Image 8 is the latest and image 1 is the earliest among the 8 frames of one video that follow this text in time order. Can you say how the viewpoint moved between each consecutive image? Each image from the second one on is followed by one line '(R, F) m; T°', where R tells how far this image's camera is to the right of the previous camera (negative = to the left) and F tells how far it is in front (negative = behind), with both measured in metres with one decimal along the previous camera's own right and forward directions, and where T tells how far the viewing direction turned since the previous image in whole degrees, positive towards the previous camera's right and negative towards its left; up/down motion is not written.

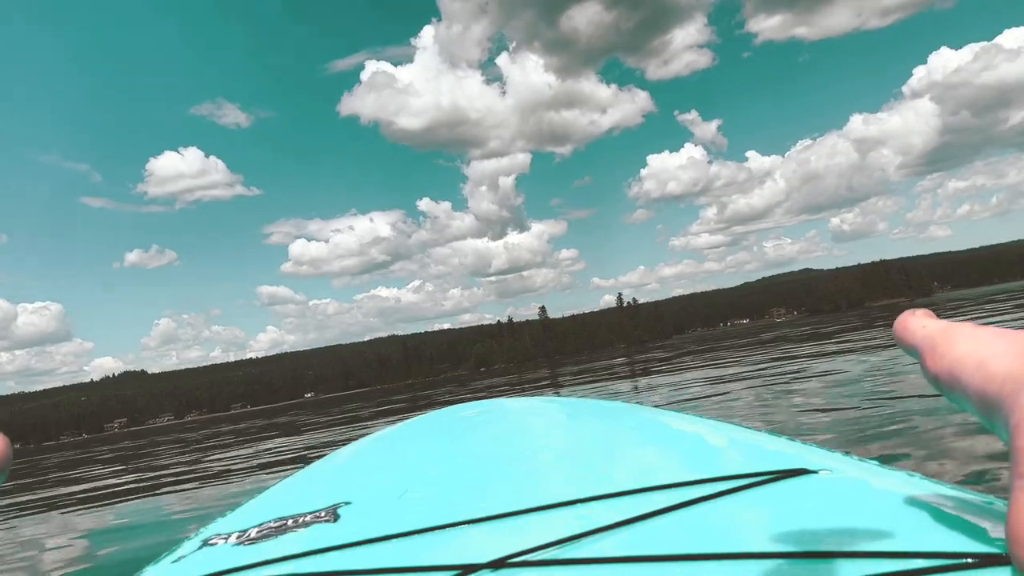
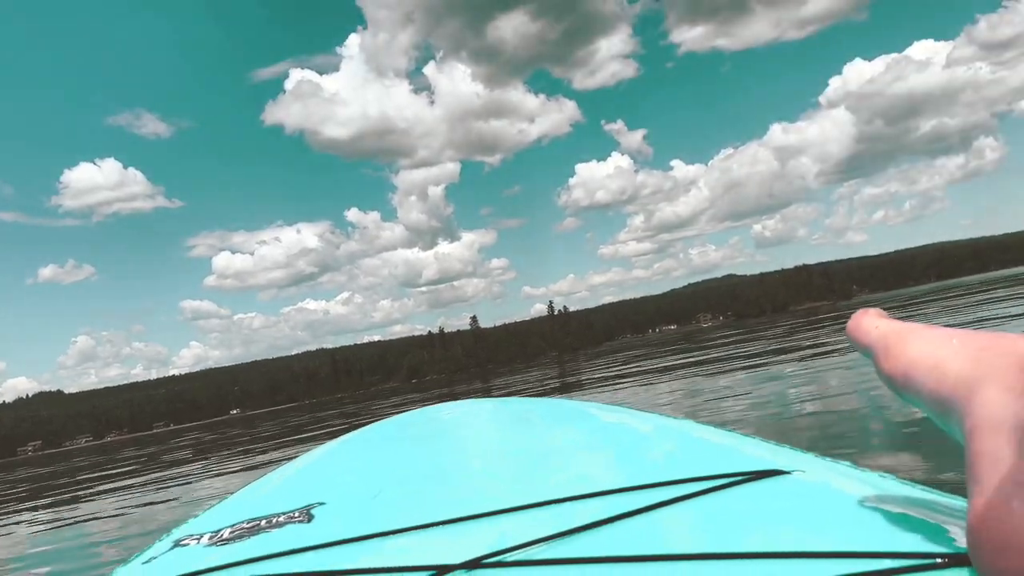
(-0.8, +0.4) m; +6°
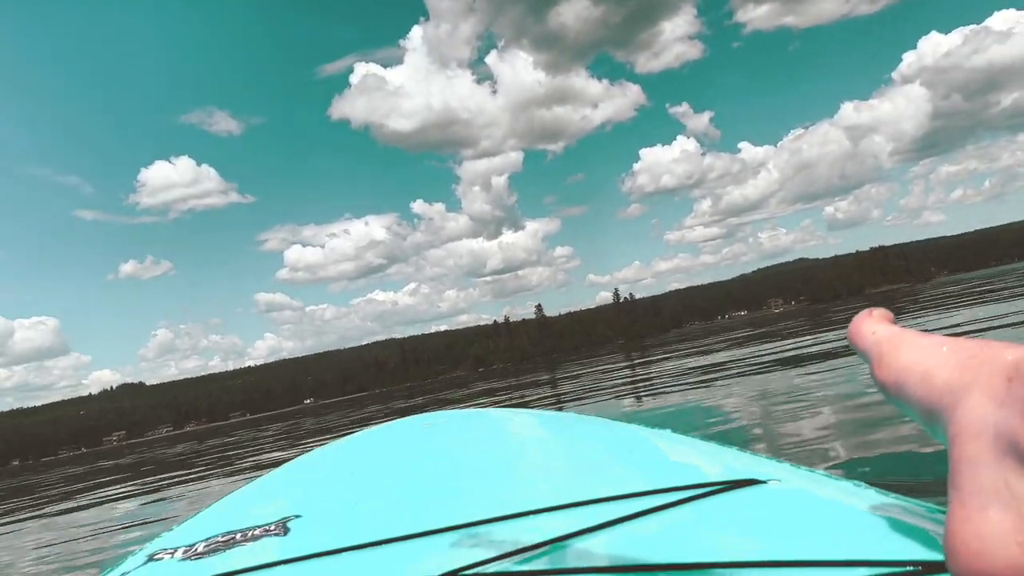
(+0.8, -0.2) m; -6°
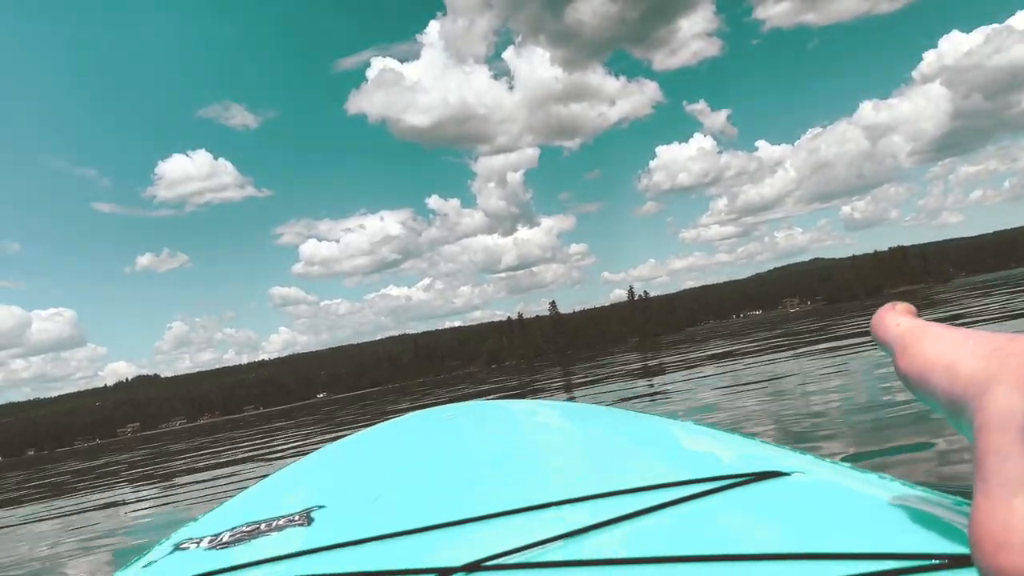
(+0.2, -0.1) m; -1°
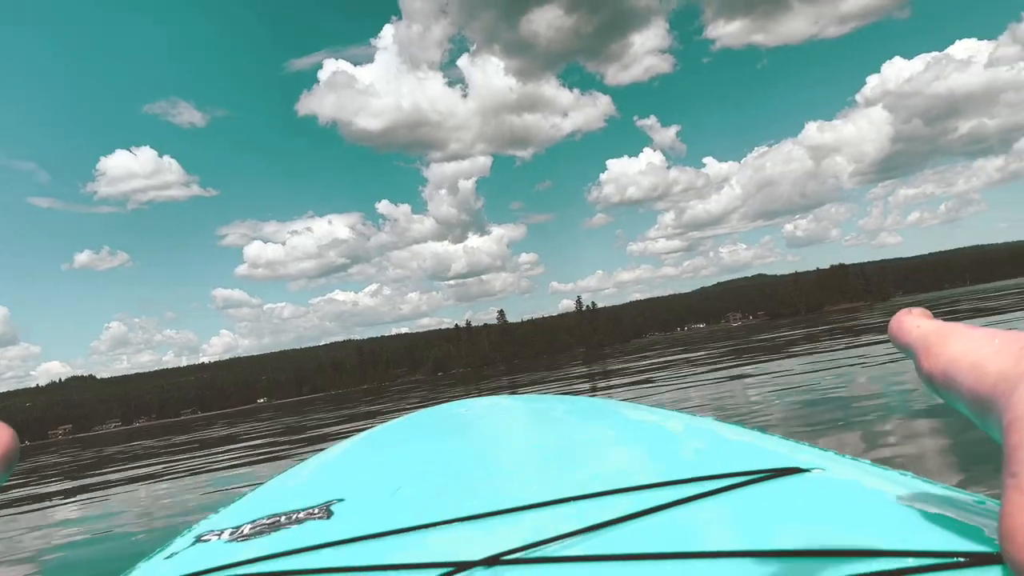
(-0.7, +0.2) m; +5°
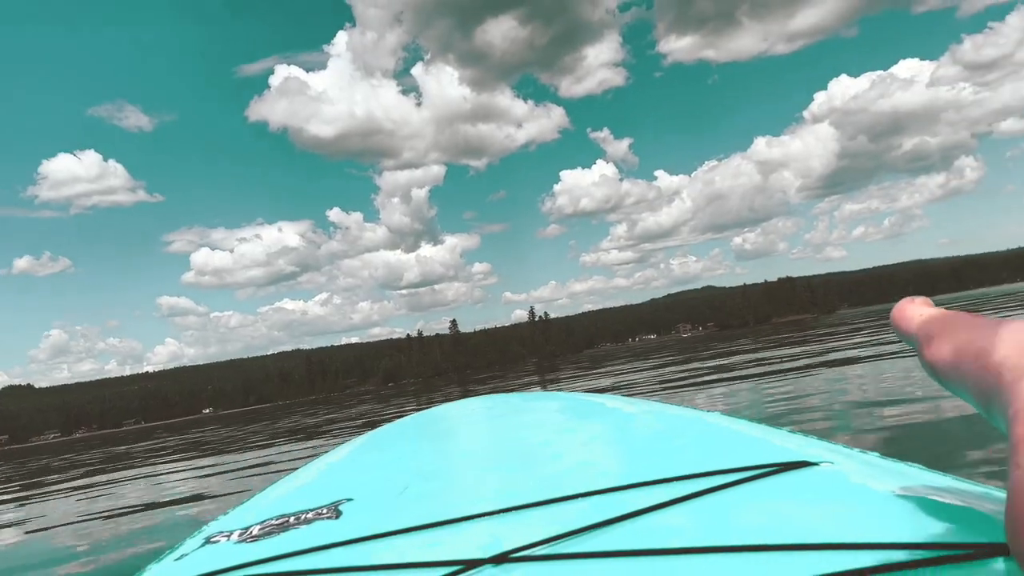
(-0.1, +0.8) m; +4°
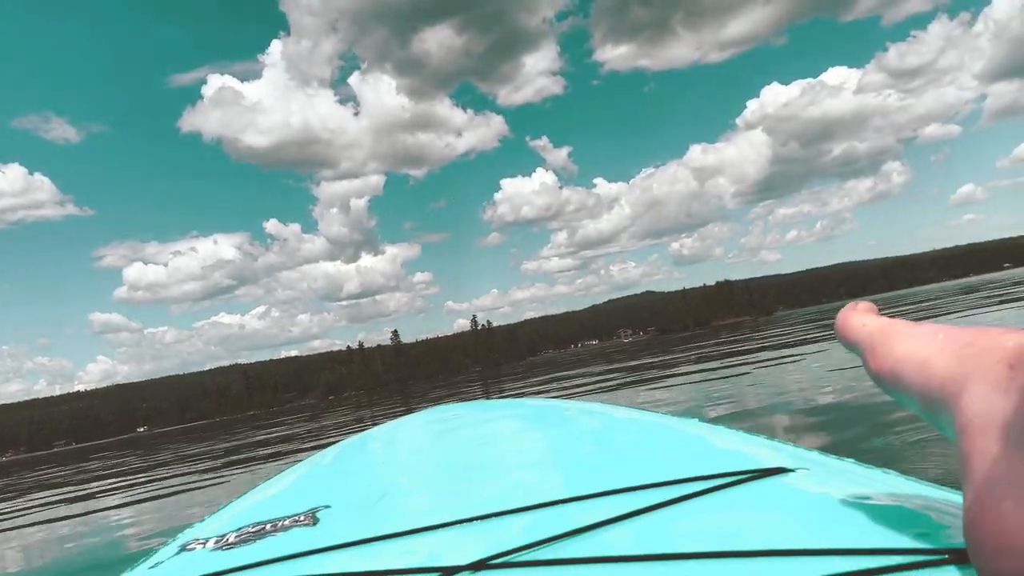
(-0.1, +0.8) m; +5°
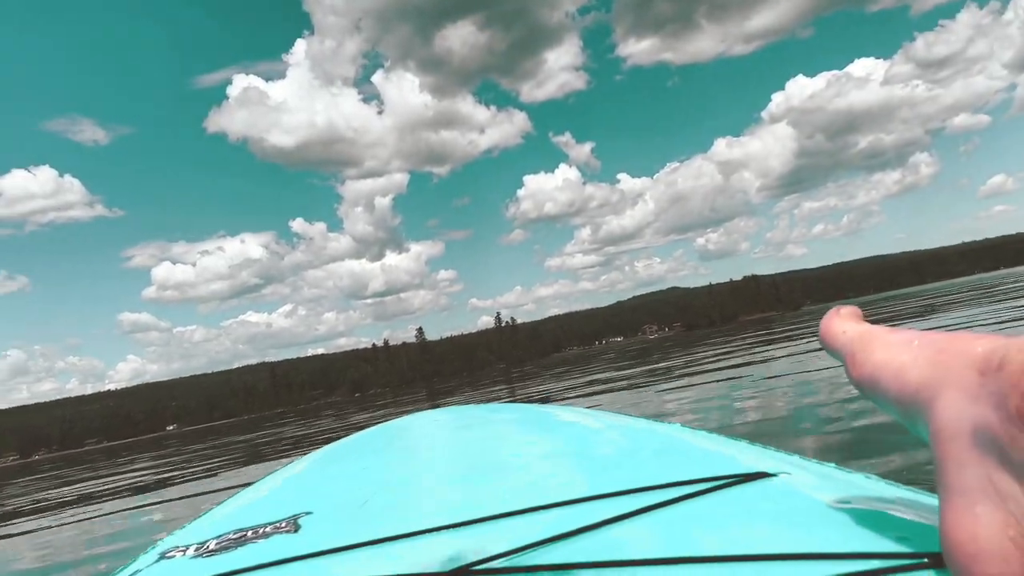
(+0.1, -0.2) m; -2°
